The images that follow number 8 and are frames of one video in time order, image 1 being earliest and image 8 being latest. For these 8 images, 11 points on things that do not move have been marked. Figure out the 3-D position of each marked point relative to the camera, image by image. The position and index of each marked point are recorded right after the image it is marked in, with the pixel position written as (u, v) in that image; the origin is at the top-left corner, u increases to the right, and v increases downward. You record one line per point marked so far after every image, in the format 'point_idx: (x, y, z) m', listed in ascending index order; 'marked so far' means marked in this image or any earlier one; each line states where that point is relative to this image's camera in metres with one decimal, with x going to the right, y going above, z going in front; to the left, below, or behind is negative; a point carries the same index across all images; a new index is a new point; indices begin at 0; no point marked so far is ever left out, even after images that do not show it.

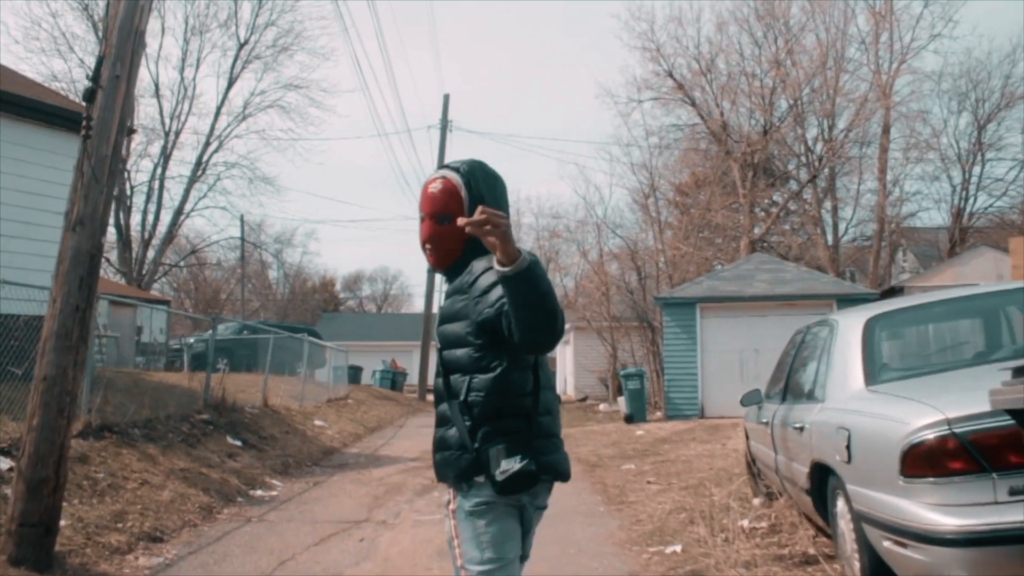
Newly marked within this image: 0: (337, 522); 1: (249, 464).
0: (-1.5, -2.0, +8.5) m
1: (-3.1, -2.1, +11.6) m
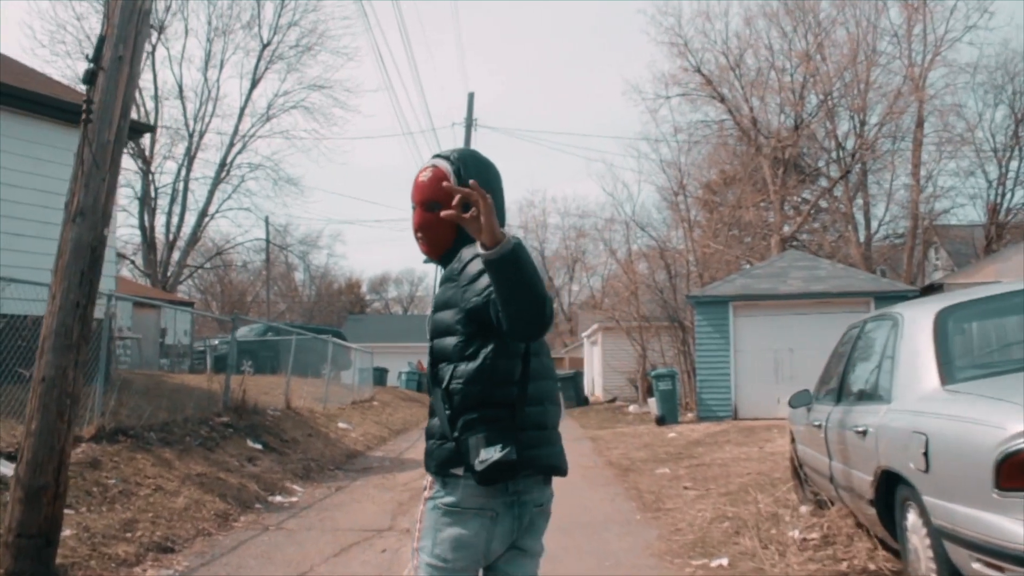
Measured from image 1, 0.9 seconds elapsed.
0: (-1.3, -2.0, +8.1) m
1: (-2.8, -2.1, +11.2) m
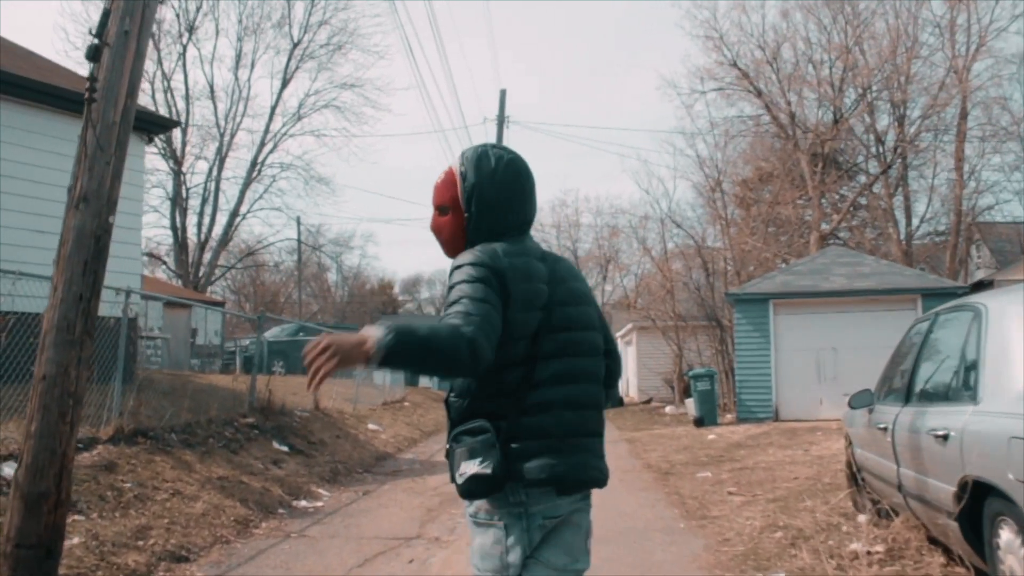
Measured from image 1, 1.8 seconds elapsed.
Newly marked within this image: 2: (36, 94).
0: (-1.0, -1.9, +7.6) m
1: (-2.4, -2.0, +10.8) m
2: (-6.1, +2.5, +12.6) m
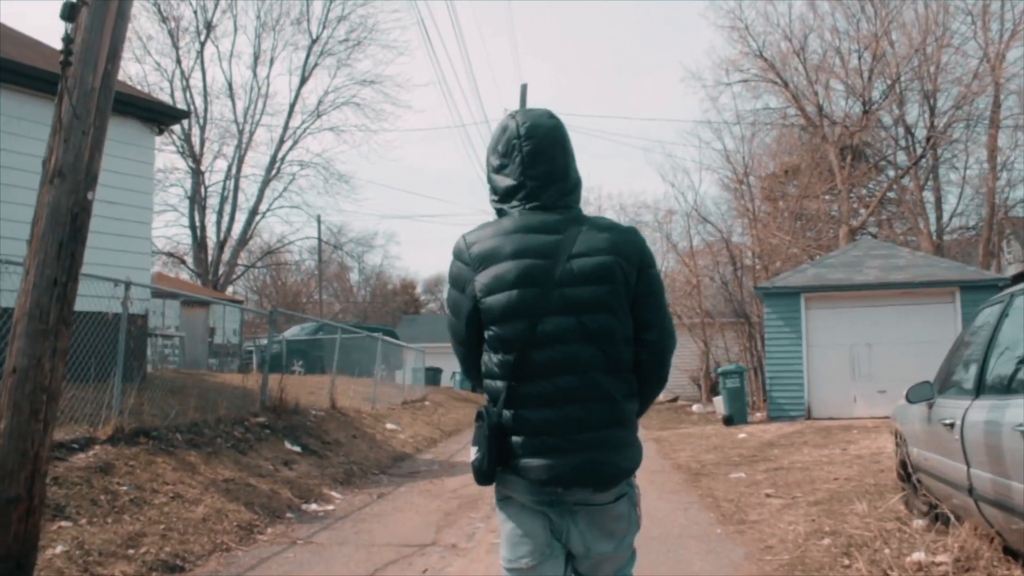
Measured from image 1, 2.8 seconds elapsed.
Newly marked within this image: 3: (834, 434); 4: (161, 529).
0: (-0.8, -1.9, +7.1) m
1: (-2.2, -1.9, +10.3) m
2: (-5.8, +2.5, +12.2) m
3: (+5.0, -2.3, +15.3) m
4: (-2.4, -1.6, +6.6) m
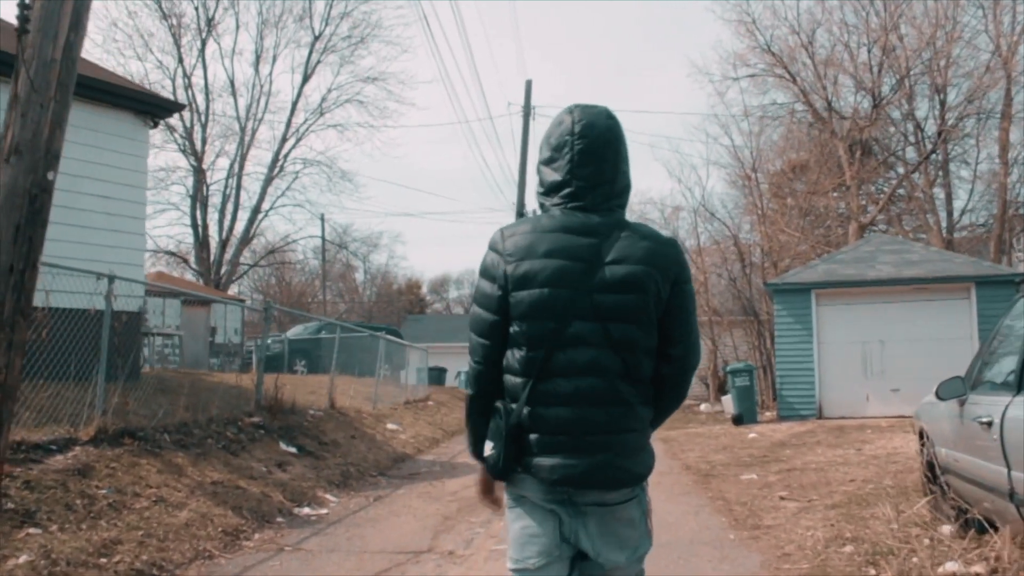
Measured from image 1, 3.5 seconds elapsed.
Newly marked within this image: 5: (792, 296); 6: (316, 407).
0: (-0.8, -1.8, +6.7) m
1: (-2.1, -1.9, +9.9) m
2: (-5.8, +2.6, +11.8) m
3: (+5.1, -2.2, +14.9) m
4: (-2.4, -1.6, +6.2) m
5: (+5.2, -0.1, +18.2) m
6: (-2.9, -1.7, +14.5) m
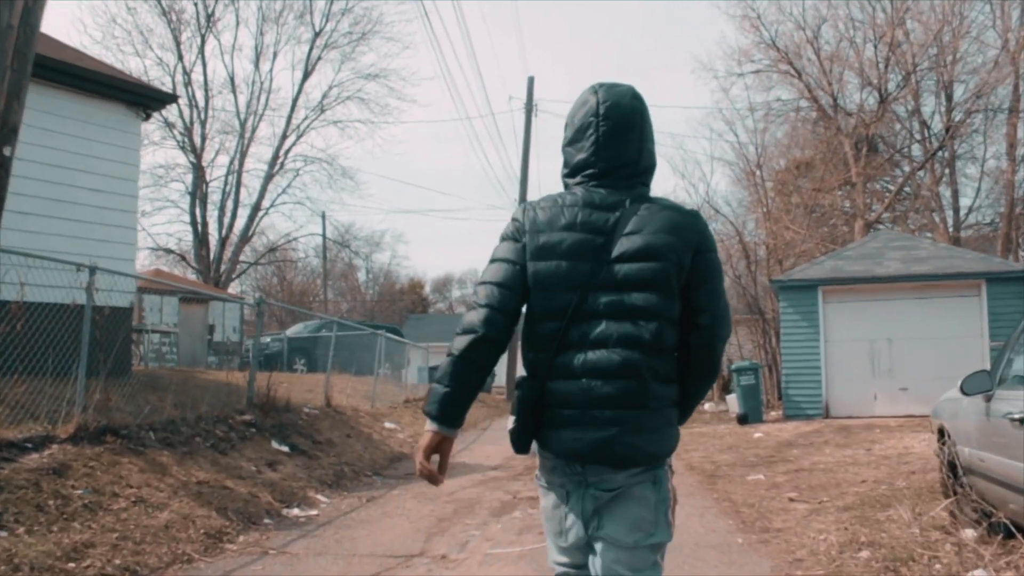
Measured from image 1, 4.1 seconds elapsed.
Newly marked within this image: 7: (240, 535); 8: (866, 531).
0: (-0.8, -1.7, +6.4) m
1: (-2.1, -1.8, +9.6) m
2: (-5.8, +2.6, +11.5) m
3: (+5.1, -2.1, +14.5) m
4: (-2.4, -1.5, +5.9) m
5: (+5.2, -0.1, +17.8) m
6: (-2.9, -1.7, +14.2) m
7: (-1.9, -1.7, +6.9) m
8: (+2.2, -1.5, +6.0) m
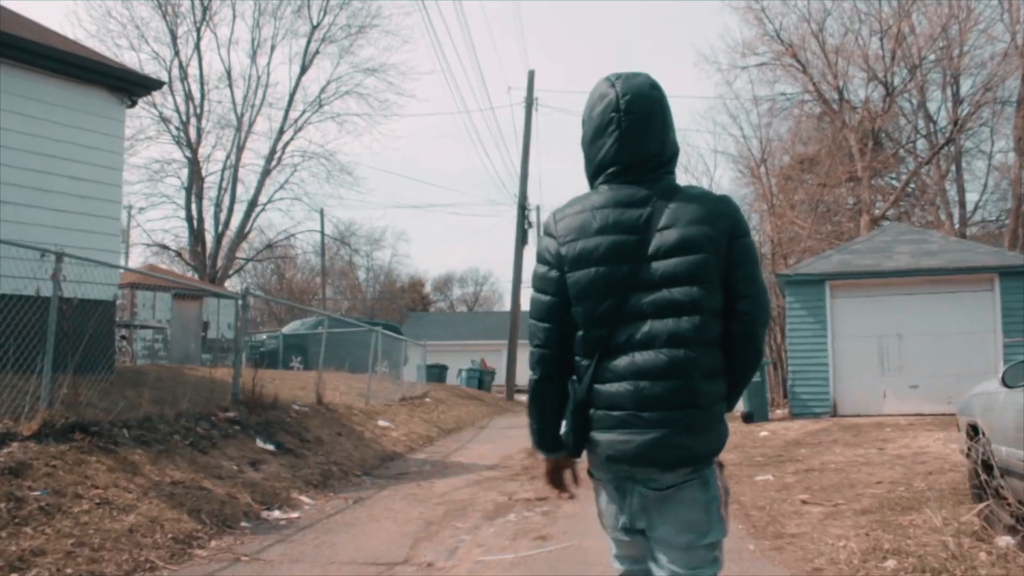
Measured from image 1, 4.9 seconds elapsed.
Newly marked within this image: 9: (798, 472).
0: (-0.9, -1.6, +5.9) m
1: (-2.2, -1.7, +9.1) m
2: (-5.8, +2.7, +11.0) m
3: (+5.0, -2.0, +14.0) m
4: (-2.4, -1.4, +5.4) m
5: (+5.2, 0.0, +17.3) m
6: (-2.9, -1.6, +13.7) m
7: (-2.0, -1.6, +6.4) m
8: (+2.1, -1.4, +5.5) m
9: (+2.9, -1.9, +10.0) m
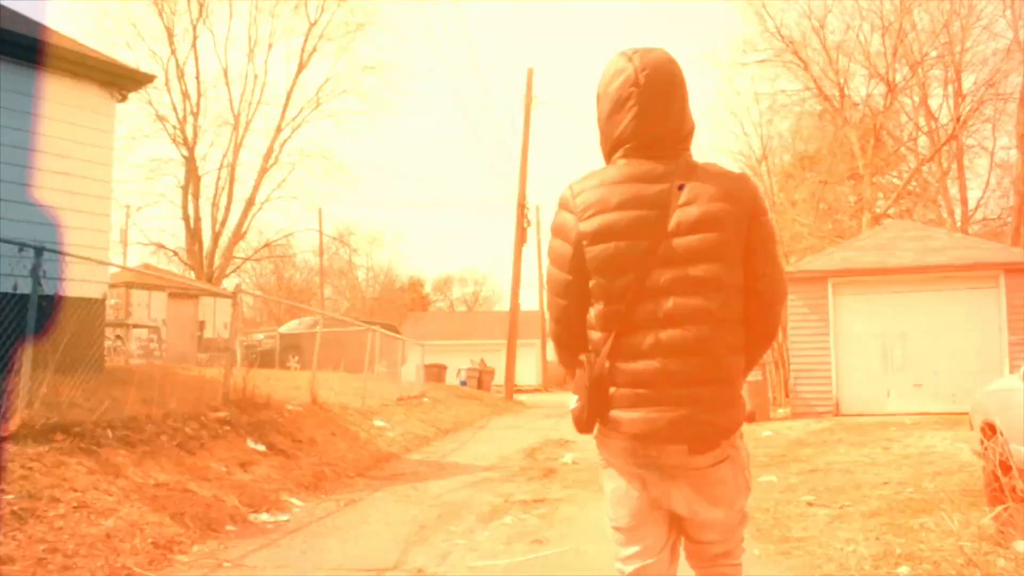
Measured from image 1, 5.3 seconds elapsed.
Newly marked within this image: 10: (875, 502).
0: (-0.9, -1.6, +5.6) m
1: (-2.2, -1.7, +8.9) m
2: (-5.9, +2.8, +10.7) m
3: (+5.0, -2.0, +13.7) m
4: (-2.5, -1.4, +5.2) m
5: (+5.1, +0.1, +17.1) m
6: (-3.0, -1.5, +13.4) m
7: (-2.0, -1.6, +6.2) m
8: (+2.1, -1.4, +5.3) m
9: (+2.9, -1.8, +9.7) m
10: (+2.6, -1.5, +7.1) m
